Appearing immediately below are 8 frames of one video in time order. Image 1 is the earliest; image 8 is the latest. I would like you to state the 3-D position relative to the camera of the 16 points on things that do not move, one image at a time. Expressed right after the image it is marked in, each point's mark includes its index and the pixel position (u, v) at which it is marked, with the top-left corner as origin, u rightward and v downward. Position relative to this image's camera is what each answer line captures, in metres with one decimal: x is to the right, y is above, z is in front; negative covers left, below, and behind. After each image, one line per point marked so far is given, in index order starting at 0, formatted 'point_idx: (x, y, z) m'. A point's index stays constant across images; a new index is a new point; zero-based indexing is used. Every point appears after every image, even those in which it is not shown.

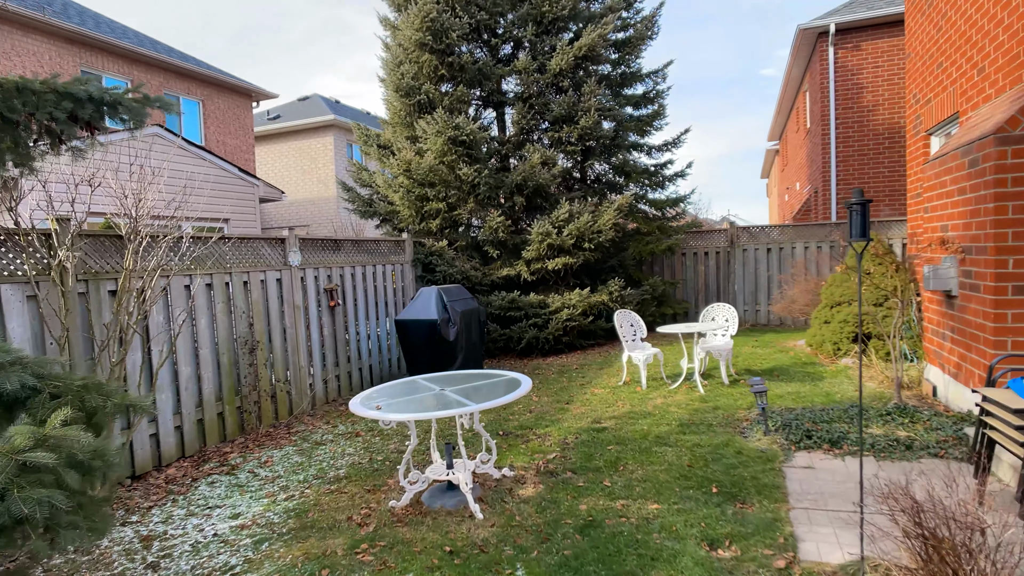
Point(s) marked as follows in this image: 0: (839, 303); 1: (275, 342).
0: (+3.9, -0.2, +7.1) m
1: (-2.3, -0.5, +5.8) m
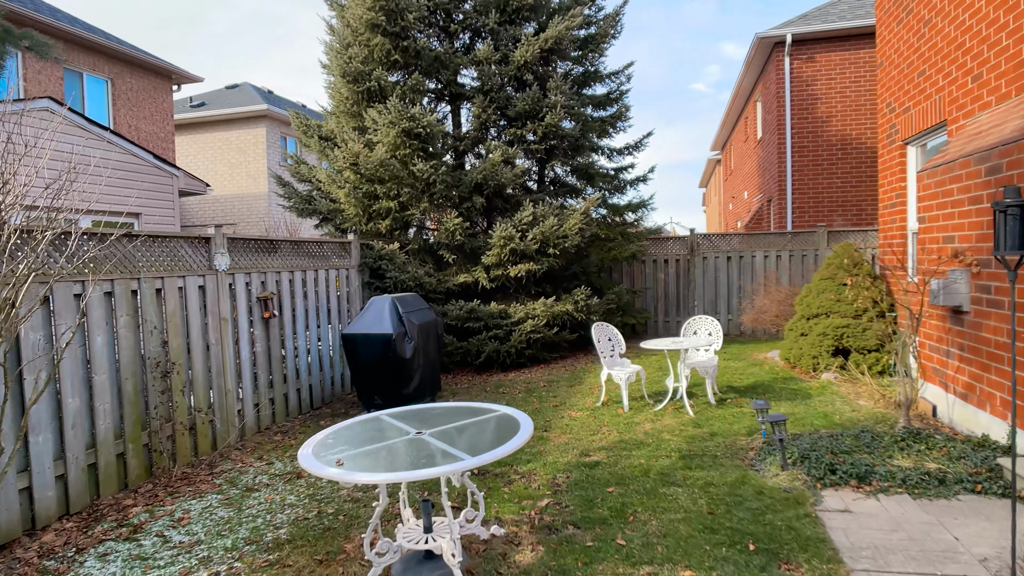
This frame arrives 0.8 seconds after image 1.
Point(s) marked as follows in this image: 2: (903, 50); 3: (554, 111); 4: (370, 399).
0: (+3.5, -0.3, +6.8) m
1: (-2.6, -0.6, +4.8) m
2: (+4.2, +2.6, +6.2) m
3: (+0.6, +2.4, +8.1) m
4: (-1.4, -1.1, +5.8) m
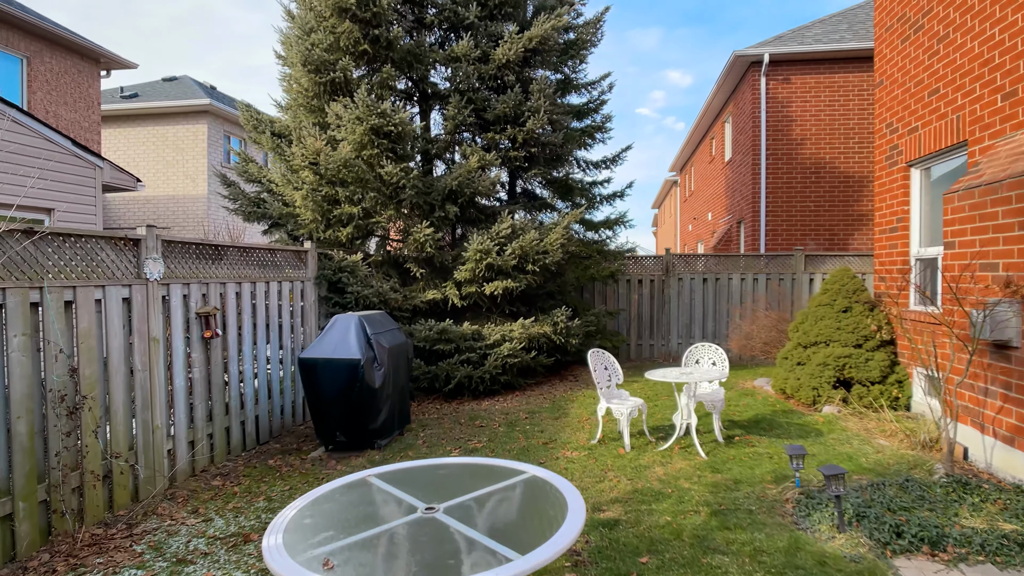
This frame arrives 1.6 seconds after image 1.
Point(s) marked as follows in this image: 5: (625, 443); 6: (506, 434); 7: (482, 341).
0: (+3.3, -0.6, +6.4) m
1: (-2.6, -0.7, +3.8) m
2: (+4.1, +2.3, +6.0) m
3: (+0.3, +2.2, +7.5) m
4: (-1.5, -1.2, +5.0) m
5: (+0.9, -1.3, +4.8) m
6: (-0.1, -1.4, +5.5) m
7: (-0.4, -0.6, +7.0) m
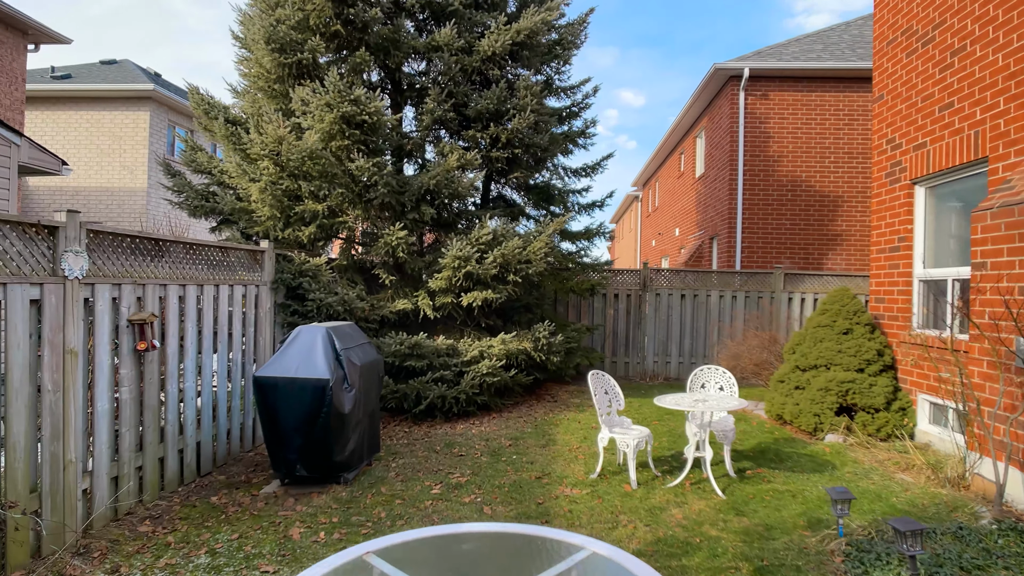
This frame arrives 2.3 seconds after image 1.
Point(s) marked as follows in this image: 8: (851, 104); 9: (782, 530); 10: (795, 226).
0: (+3.1, -0.8, +6.0) m
1: (-2.6, -0.7, +3.0) m
2: (+4.0, +2.0, +5.7) m
3: (+0.1, +2.0, +6.9) m
4: (-1.6, -1.3, +4.2) m
5: (+0.8, -1.4, +4.2) m
6: (-0.2, -1.5, +4.9) m
7: (-0.6, -0.8, +6.4) m
8: (+6.0, +3.3, +10.5) m
9: (+1.6, -1.5, +3.5) m
10: (+5.1, +1.1, +10.6) m
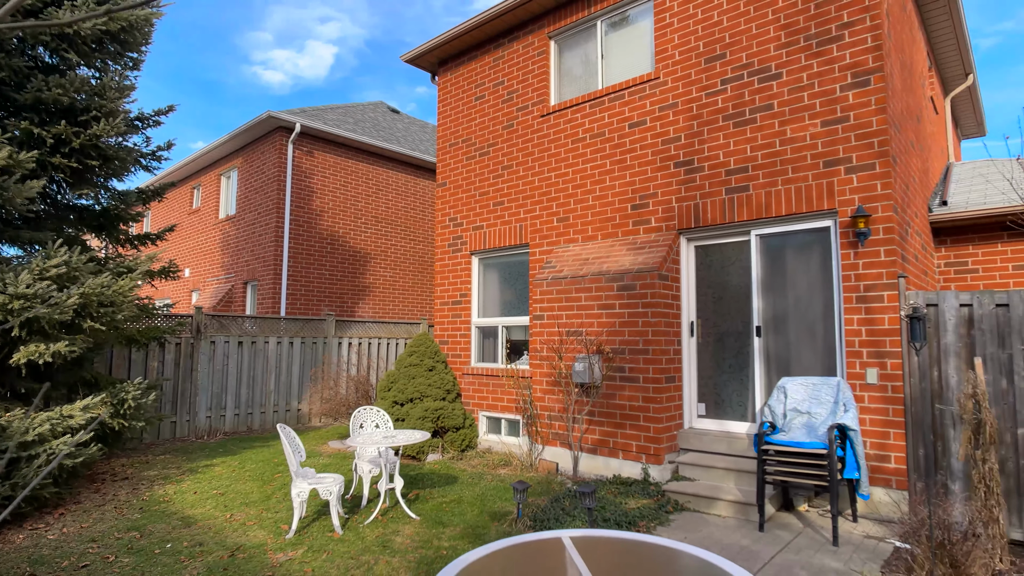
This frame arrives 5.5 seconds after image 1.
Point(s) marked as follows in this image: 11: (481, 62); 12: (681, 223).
0: (-1.3, -1.4, +7.1) m
1: (-2.4, -0.8, +0.8) m
2: (-0.5, +1.5, +7.9) m
3: (-3.8, +1.6, +5.6) m
4: (-2.7, -1.5, +2.3) m
5: (-1.2, -1.7, +4.2) m
6: (-2.4, -1.8, +3.8) m
7: (-3.8, -1.1, +4.5) m
8: (-2.9, +2.4, +12.5) m
9: (-0.2, -1.8, +4.4) m
10: (-3.5, +0.2, +11.7) m
11: (-0.4, +3.1, +8.0) m
12: (+1.7, +0.6, +5.8) m
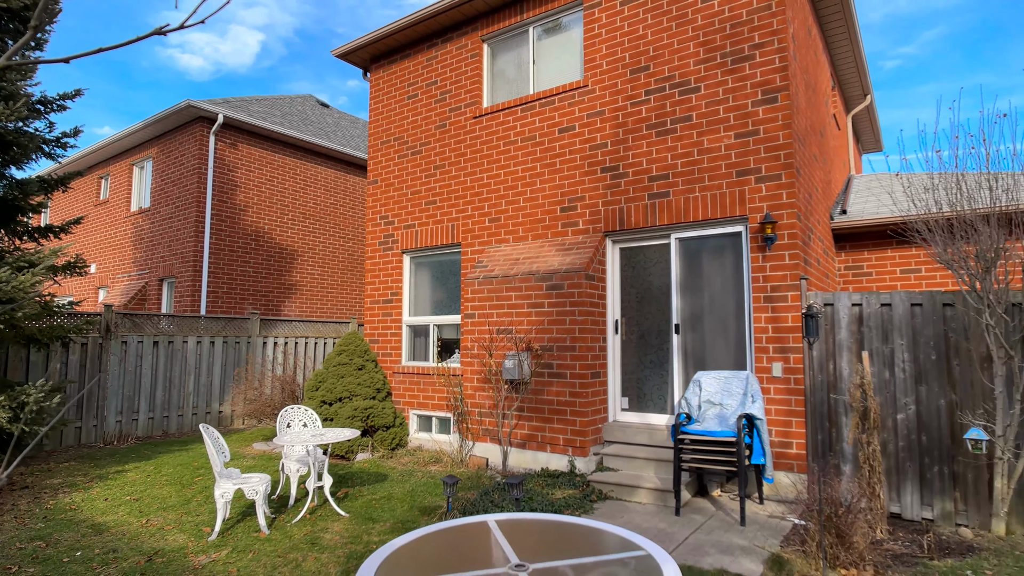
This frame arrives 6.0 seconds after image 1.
0: (-2.1, -1.3, +7.0) m
1: (-2.5, -0.8, +0.7) m
2: (-1.4, +1.5, +7.9) m
3: (-4.5, +1.6, +5.2) m
4: (-3.0, -1.4, +2.1) m
5: (-1.7, -1.7, +4.1) m
6: (-2.8, -1.7, +3.6) m
7: (-4.3, -1.1, +4.1) m
8: (-4.3, +2.4, +12.2) m
9: (-0.7, -1.8, +4.4) m
10: (-4.9, +0.3, +11.3) m
11: (-1.3, +3.1, +8.1) m
12: (+1.0, +0.6, +6.1) m
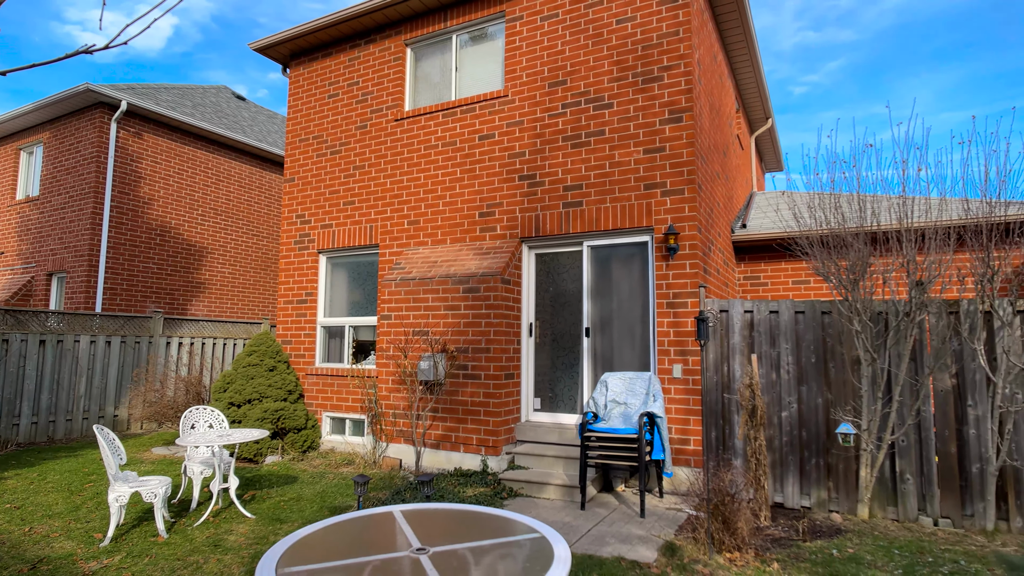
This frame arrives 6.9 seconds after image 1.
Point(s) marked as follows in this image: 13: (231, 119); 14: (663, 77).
0: (-3.1, -1.3, +6.8) m
1: (-2.7, -0.7, +0.5) m
2: (-2.4, +1.5, +7.8) m
3: (-5.2, +1.7, +4.7) m
4: (-3.4, -1.4, +1.8) m
5: (-2.4, -1.6, +4.0) m
6: (-3.4, -1.7, +3.4) m
7: (-4.9, -1.0, +3.7) m
8: (-5.9, +2.4, +11.7) m
9: (-1.4, -1.8, +4.4) m
10: (-6.4, +0.3, +10.7) m
11: (-2.4, +3.1, +8.0) m
12: (+0.1, +0.6, +6.3) m
13: (-6.1, +3.6, +12.6) m
14: (+1.5, +2.1, +5.8) m
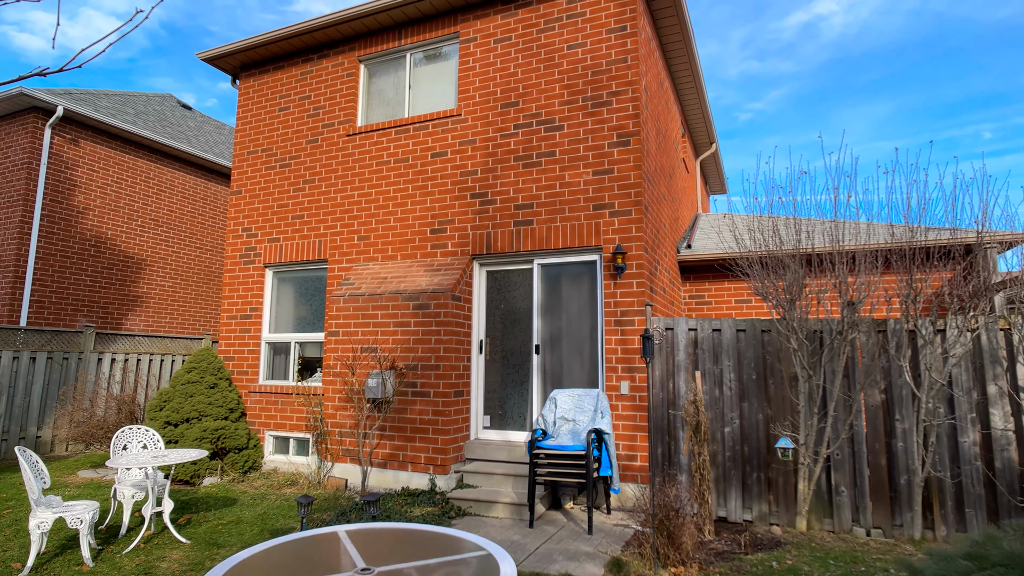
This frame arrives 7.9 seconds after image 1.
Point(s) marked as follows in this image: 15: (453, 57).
0: (-3.7, -1.5, +6.5) m
1: (-2.7, -0.7, +0.3) m
2: (-3.1, +1.3, +7.6) m
3: (-5.5, +1.6, +4.4) m
4: (-3.5, -1.4, +1.5) m
5: (-2.7, -1.7, +3.8) m
6: (-3.7, -1.8, +3.1) m
7: (-5.3, -1.1, +3.3) m
8: (-6.8, +2.2, +11.3) m
9: (-1.8, -1.9, +4.3) m
10: (-7.2, +0.1, +10.2) m
11: (-3.0, +2.9, +7.9) m
12: (-0.4, +0.4, +6.4) m
13: (-7.0, +3.3, +12.3) m
14: (+1.0, +1.9, +6.0) m
15: (-0.7, +2.8, +7.1) m
